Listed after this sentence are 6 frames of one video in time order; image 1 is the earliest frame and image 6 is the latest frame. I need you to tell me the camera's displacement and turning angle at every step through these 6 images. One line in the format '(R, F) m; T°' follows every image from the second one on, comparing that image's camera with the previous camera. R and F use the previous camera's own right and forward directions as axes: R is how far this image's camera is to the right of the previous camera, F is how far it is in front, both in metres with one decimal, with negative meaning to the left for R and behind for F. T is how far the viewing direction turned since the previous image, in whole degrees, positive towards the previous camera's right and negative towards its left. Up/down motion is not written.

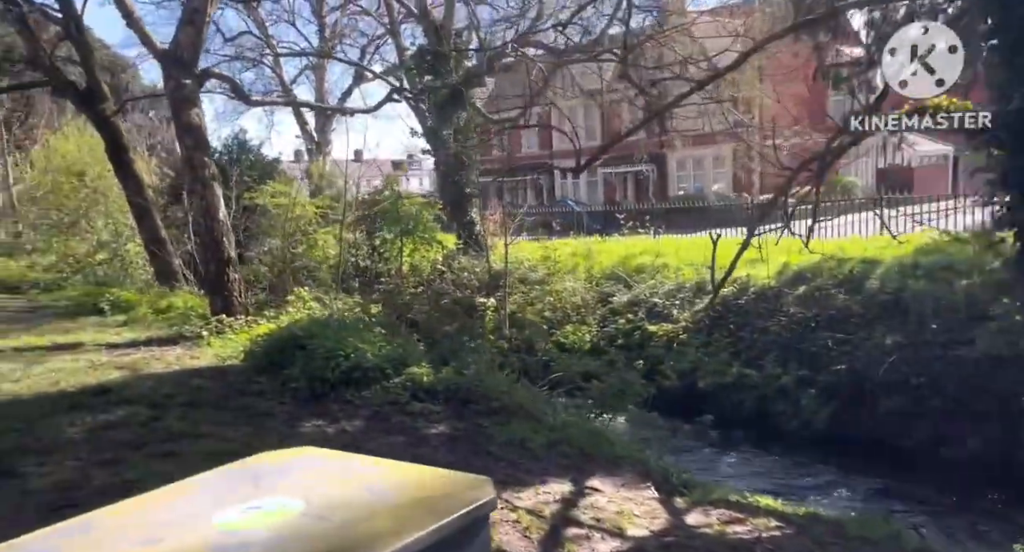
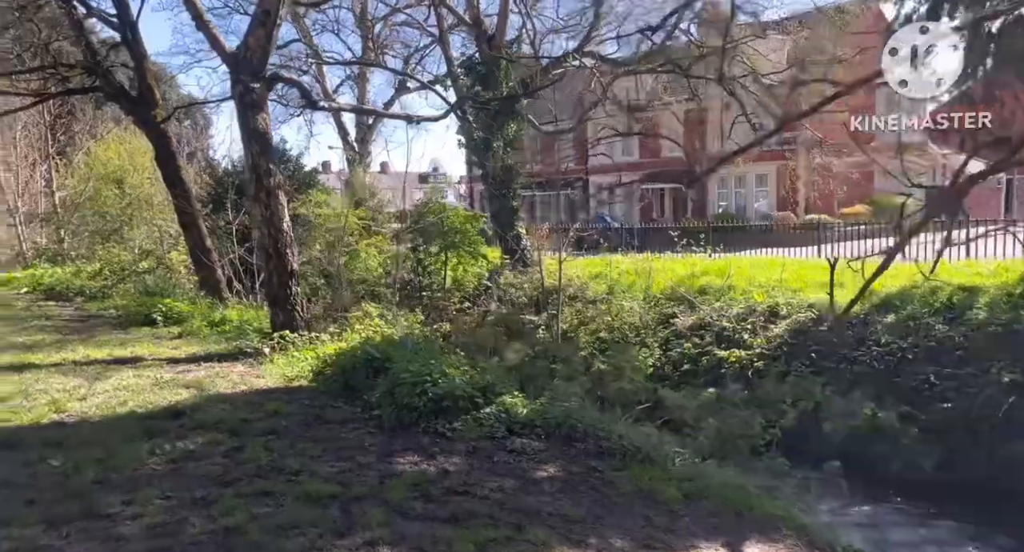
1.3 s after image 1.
(-0.5, +0.4) m; -2°
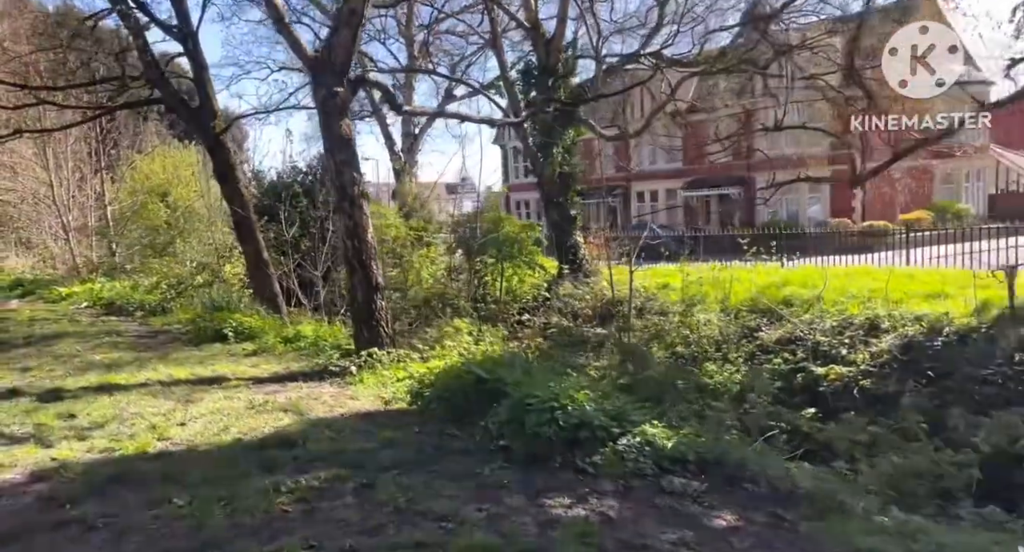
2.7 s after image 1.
(-0.6, +0.4) m; -2°
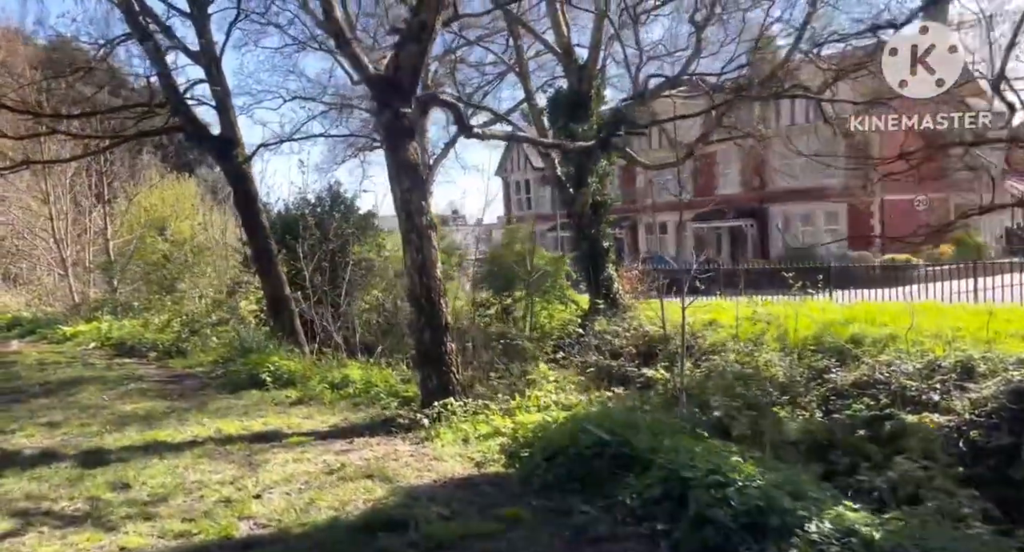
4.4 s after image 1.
(-0.8, +0.7) m; +1°
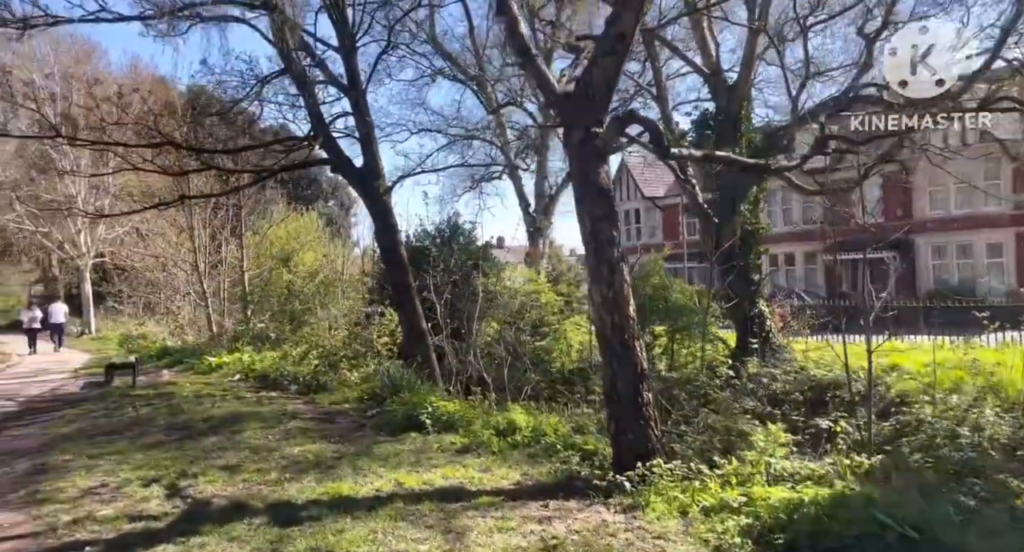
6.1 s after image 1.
(-0.8, +0.6) m; -8°
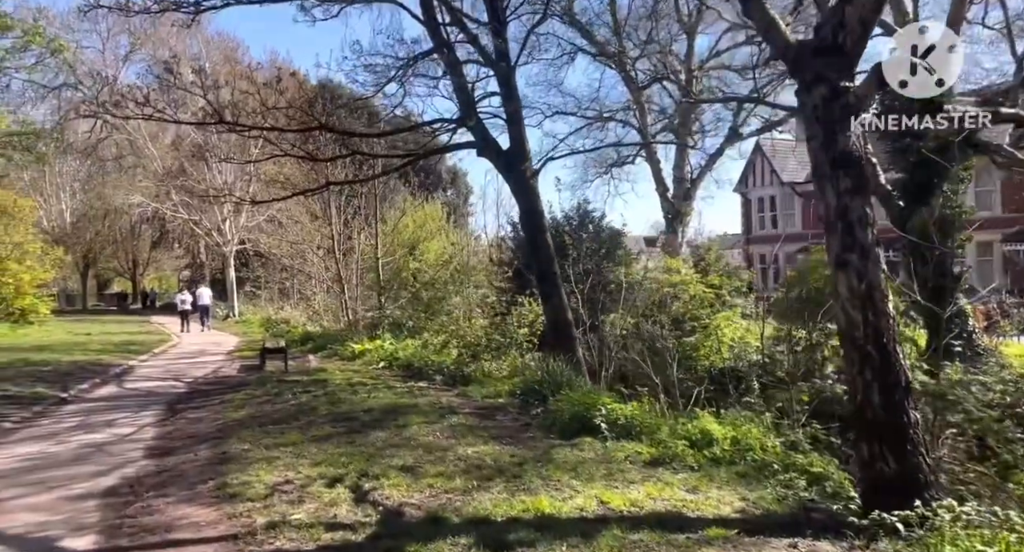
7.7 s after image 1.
(-0.7, +0.7) m; -9°
